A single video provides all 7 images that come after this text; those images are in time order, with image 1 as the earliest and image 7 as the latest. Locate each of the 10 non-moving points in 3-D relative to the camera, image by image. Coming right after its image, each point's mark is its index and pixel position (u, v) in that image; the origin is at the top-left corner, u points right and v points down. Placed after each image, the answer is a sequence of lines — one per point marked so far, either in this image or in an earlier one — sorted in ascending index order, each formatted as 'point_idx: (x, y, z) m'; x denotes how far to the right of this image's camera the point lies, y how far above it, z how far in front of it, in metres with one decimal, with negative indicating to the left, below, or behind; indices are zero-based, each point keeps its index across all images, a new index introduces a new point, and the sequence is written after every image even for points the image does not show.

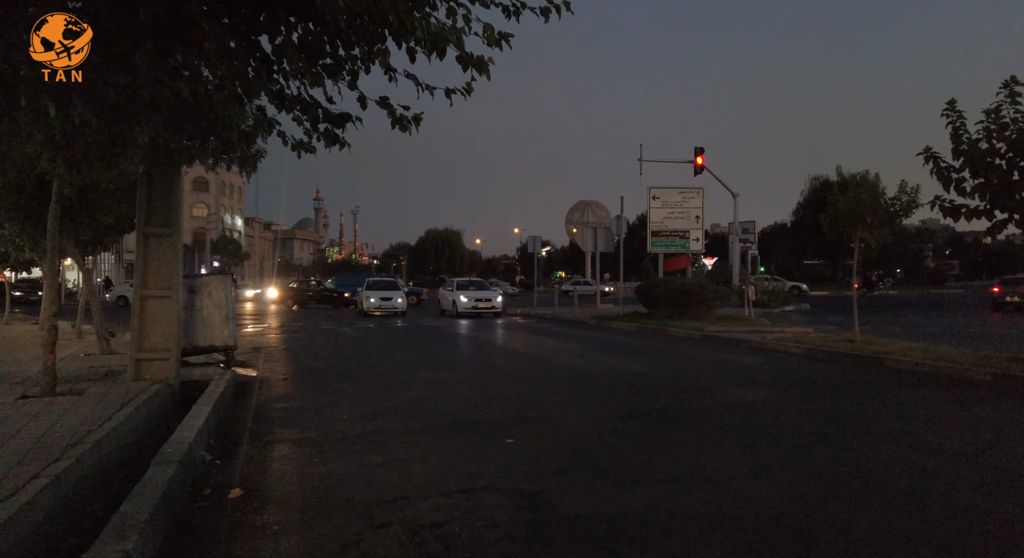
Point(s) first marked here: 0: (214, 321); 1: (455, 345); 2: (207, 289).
0: (-4.6, -0.7, +10.8) m
1: (-1.1, -1.4, +14.6) m
2: (-4.7, -0.2, +10.9) m
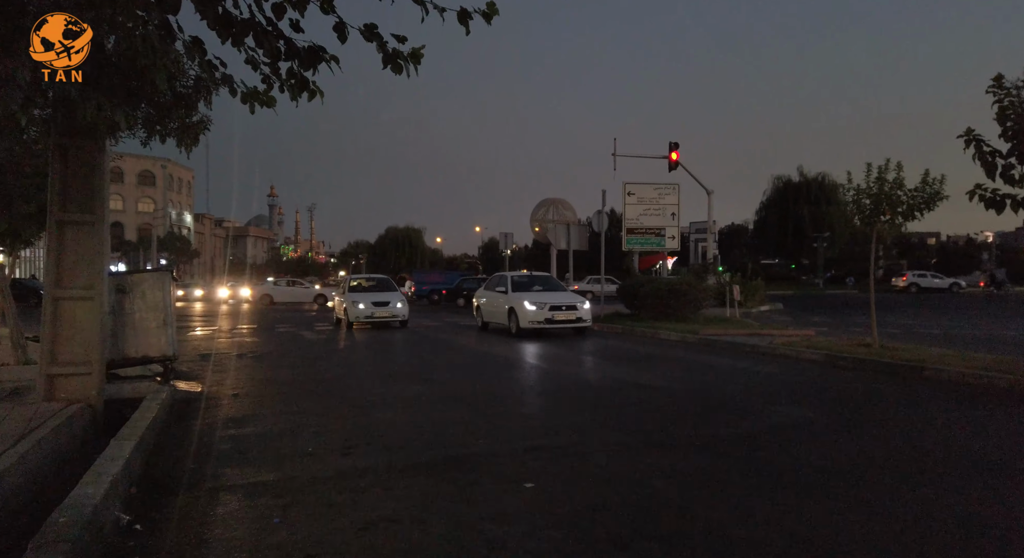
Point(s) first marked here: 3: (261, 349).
0: (-4.7, -0.6, +9.1) m
1: (-1.5, -1.4, +13.1) m
2: (-4.8, -0.1, +9.1) m
3: (-5.0, -1.4, +14.2) m
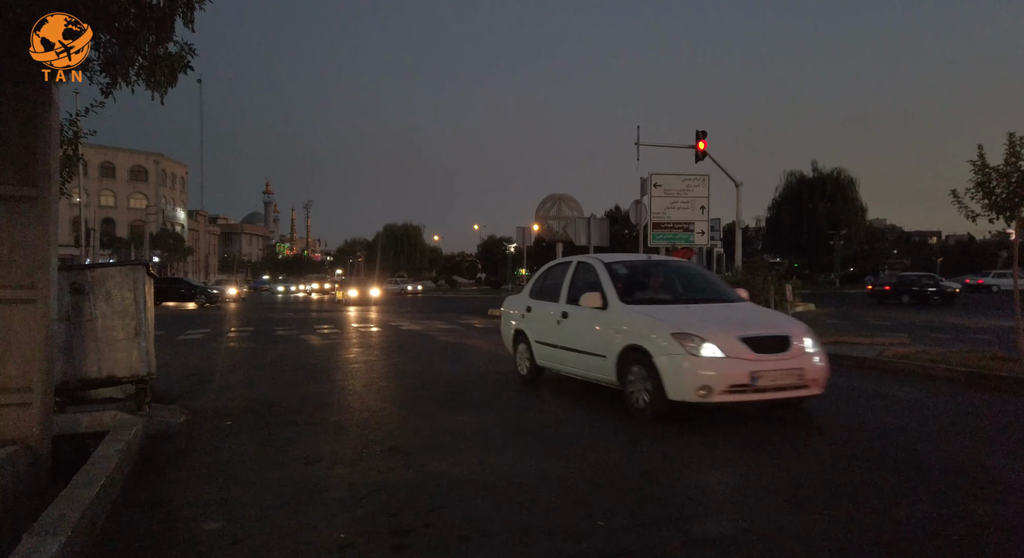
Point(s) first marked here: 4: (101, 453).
0: (-3.9, -0.6, +7.0) m
1: (-0.8, -1.3, +11.0) m
2: (-4.1, -0.1, +7.0) m
3: (-4.3, -1.4, +12.1) m
4: (-3.1, -1.3, +5.3) m
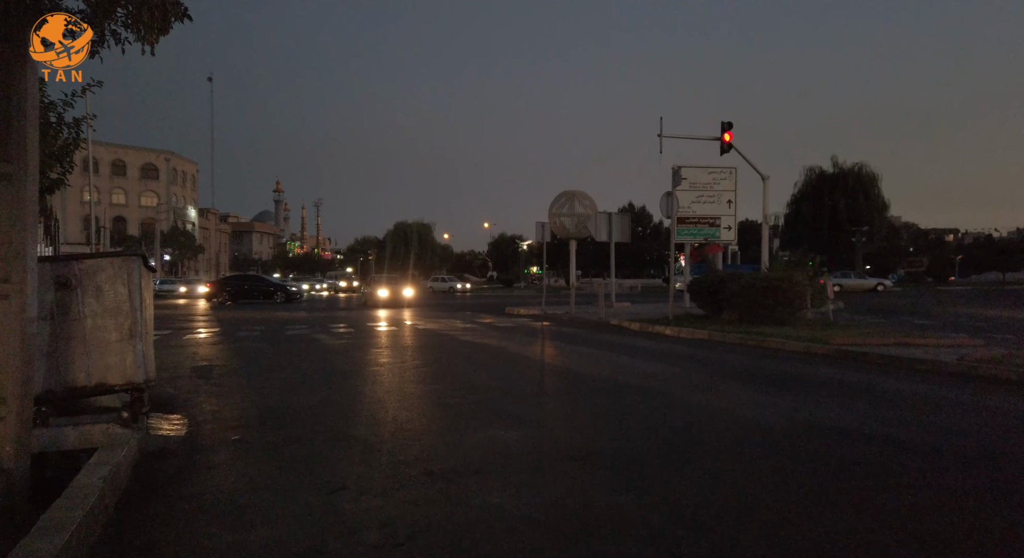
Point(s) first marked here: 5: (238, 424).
0: (-3.5, -0.5, +6.1) m
1: (-0.3, -1.3, +10.1) m
2: (-3.6, -0.1, +6.1) m
3: (-3.8, -1.3, +11.2) m
4: (-2.7, -1.3, +4.4) m
5: (-2.6, -1.4, +6.8) m
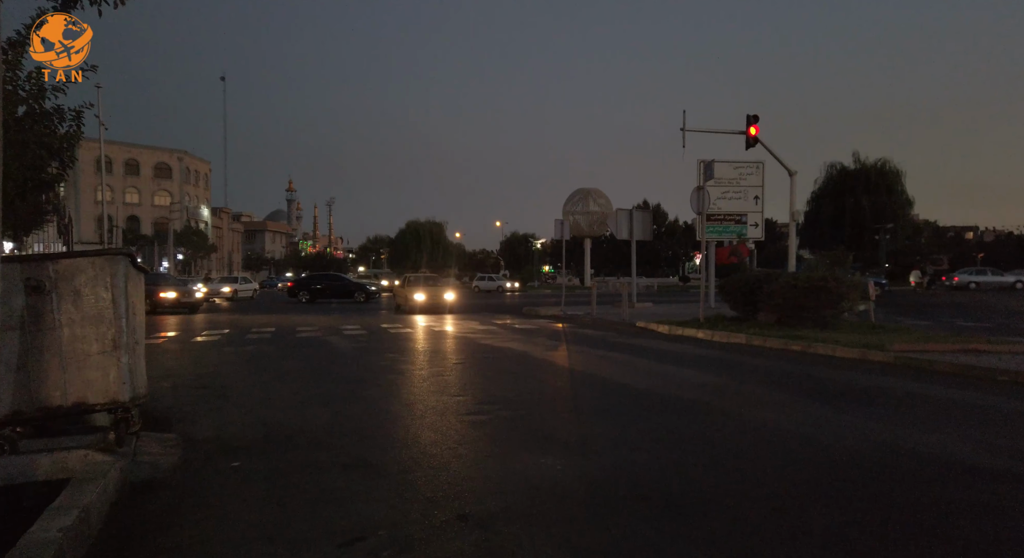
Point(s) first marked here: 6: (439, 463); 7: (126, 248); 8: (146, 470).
0: (-3.2, -0.6, +5.3) m
1: (+0.1, -1.3, +9.2) m
2: (-3.3, -0.1, +5.3) m
3: (-3.4, -1.3, +10.4) m
4: (-2.4, -1.3, +3.6) m
5: (-2.3, -1.4, +6.0) m
6: (-0.6, -1.4, +5.3) m
7: (-3.0, +0.2, +5.5) m
8: (-2.7, -1.4, +5.2) m
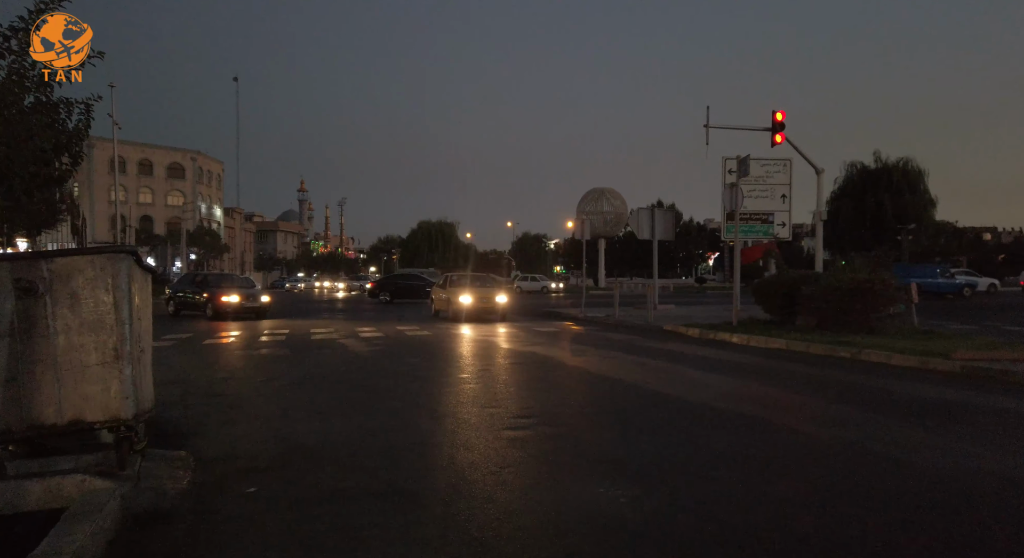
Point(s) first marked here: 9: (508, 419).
0: (-2.8, -0.6, +4.7) m
1: (+0.5, -1.3, +8.5) m
2: (-3.0, -0.1, +4.7) m
3: (-3.0, -1.3, +9.7) m
4: (-2.1, -1.3, +2.9) m
5: (-1.9, -1.4, +5.3) m
6: (-0.2, -1.4, +4.6) m
7: (-2.7, +0.2, +4.9) m
8: (-2.4, -1.4, +4.6) m
9: (-0.1, -1.3, +6.7) m
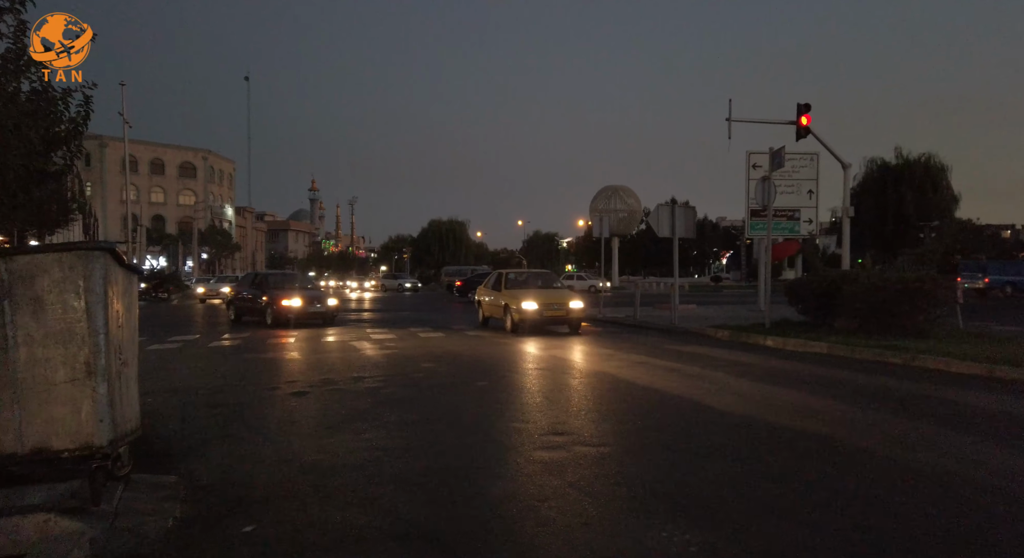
0: (-2.6, -0.6, +4.0) m
1: (+0.8, -1.3, +7.8) m
2: (-2.7, -0.1, +4.0) m
3: (-2.6, -1.3, +9.0) m
4: (-1.8, -1.3, +2.2) m
5: (-1.7, -1.4, +4.6) m
6: (+0.1, -1.4, +3.9) m
7: (-2.4, +0.2, +4.1) m
8: (-2.1, -1.4, +3.9) m
9: (+0.2, -1.3, +6.0) m
